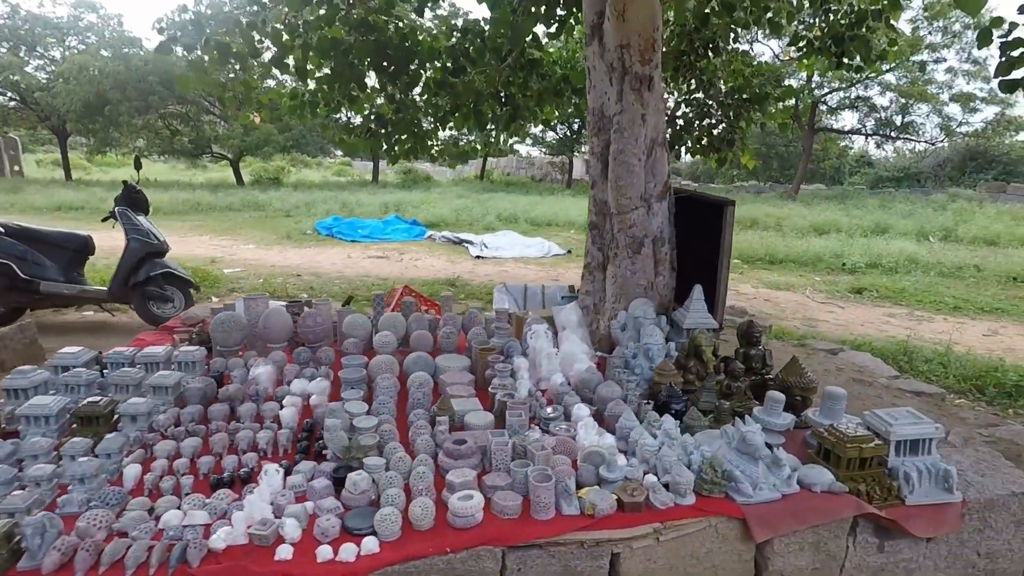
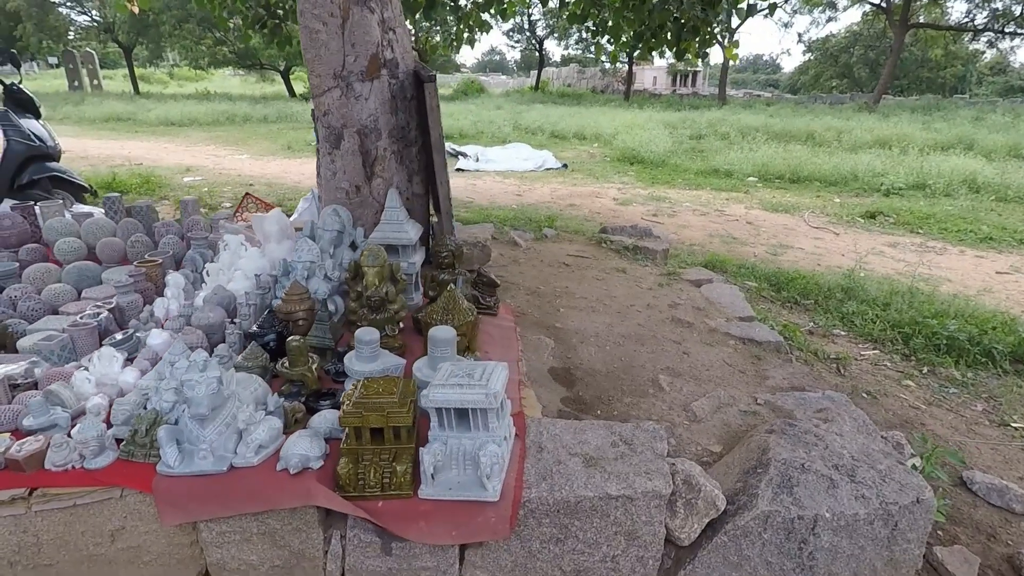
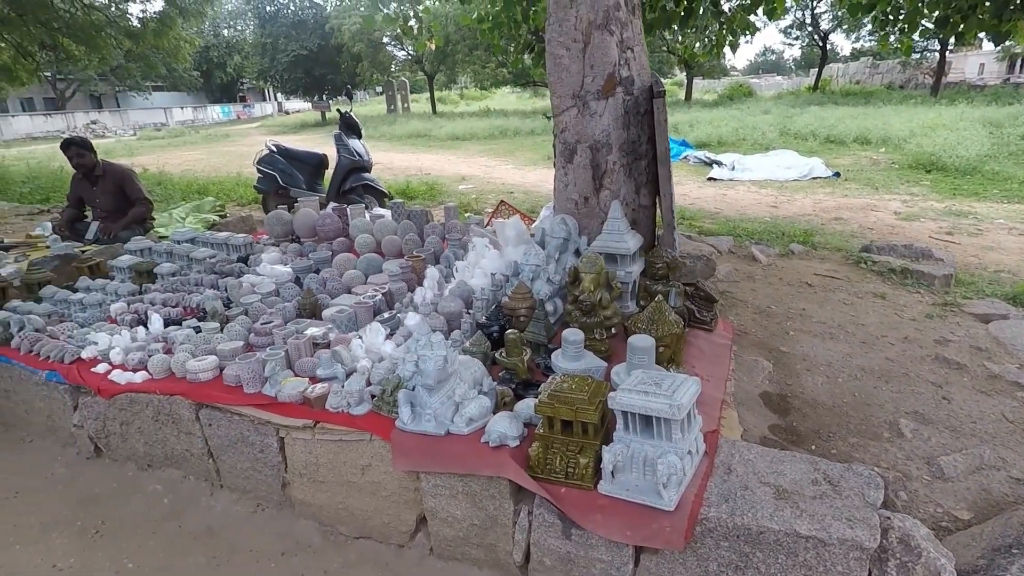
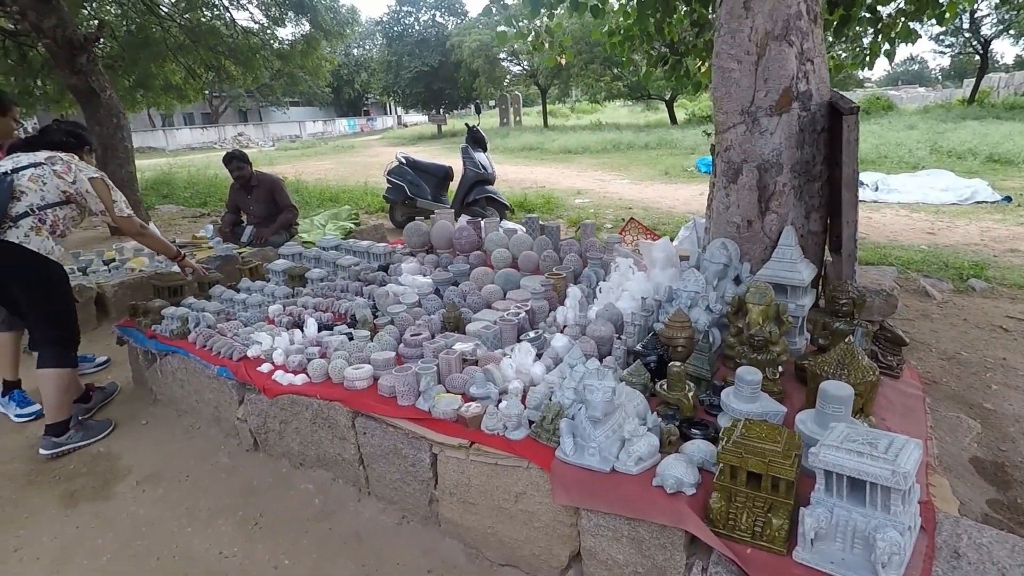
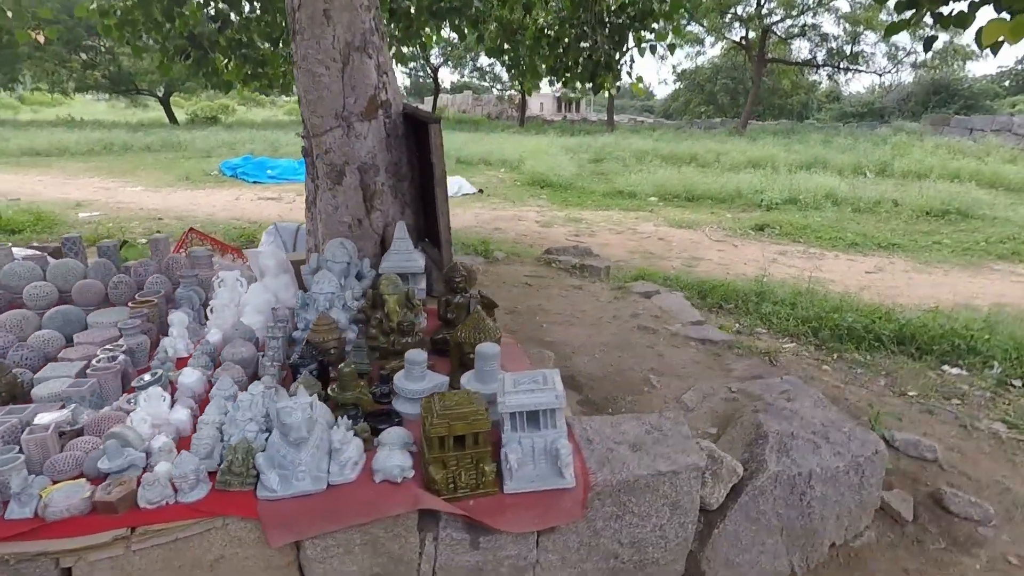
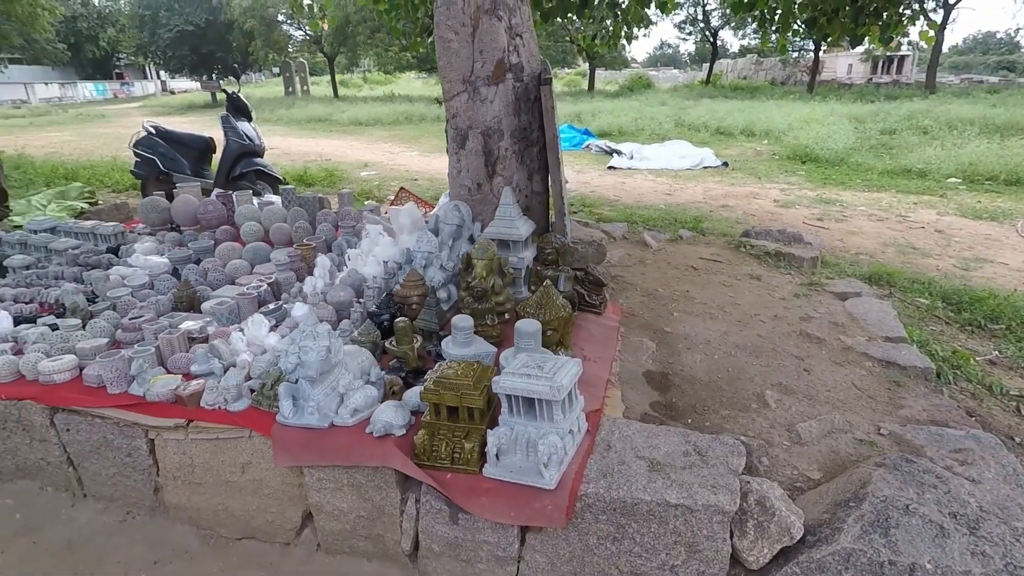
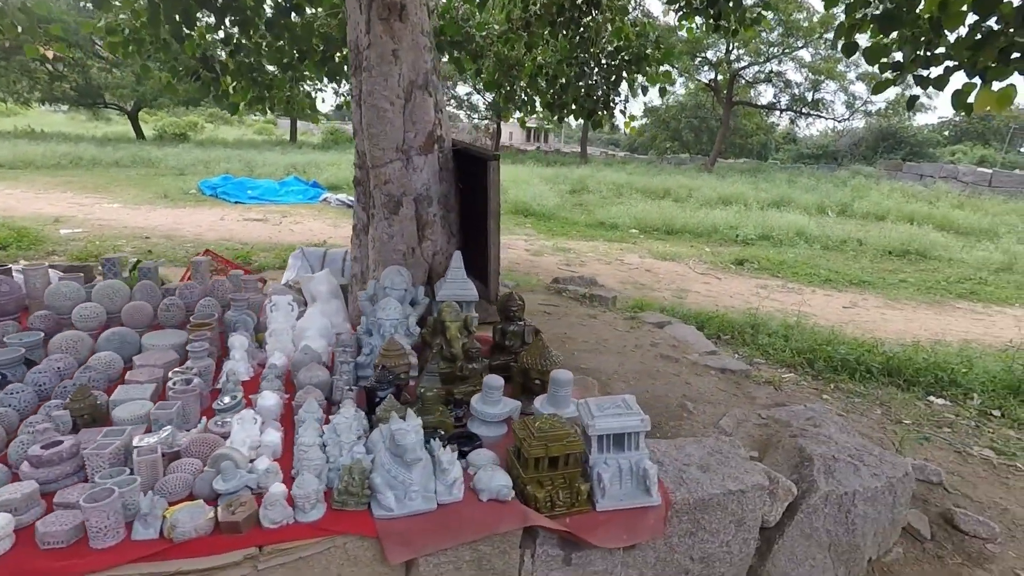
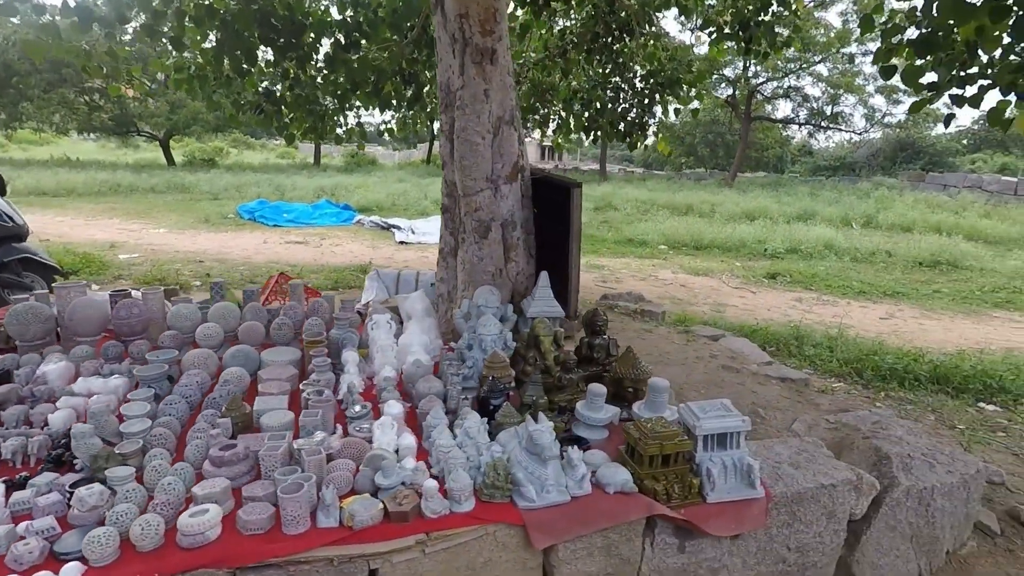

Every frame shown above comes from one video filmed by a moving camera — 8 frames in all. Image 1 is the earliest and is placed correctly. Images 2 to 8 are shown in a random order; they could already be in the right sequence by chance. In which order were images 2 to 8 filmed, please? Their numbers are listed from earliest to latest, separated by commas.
8, 7, 5, 2, 6, 3, 4
